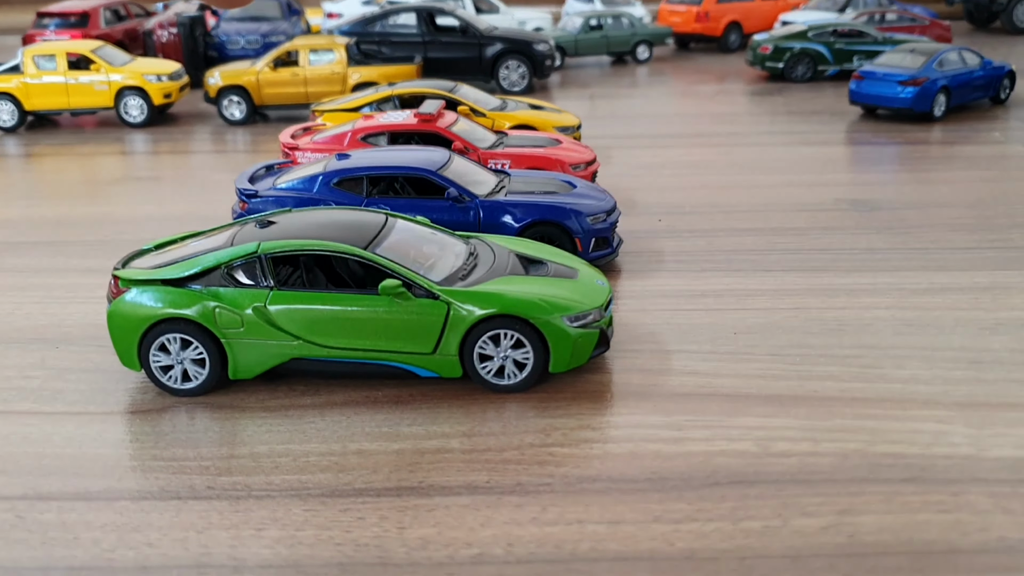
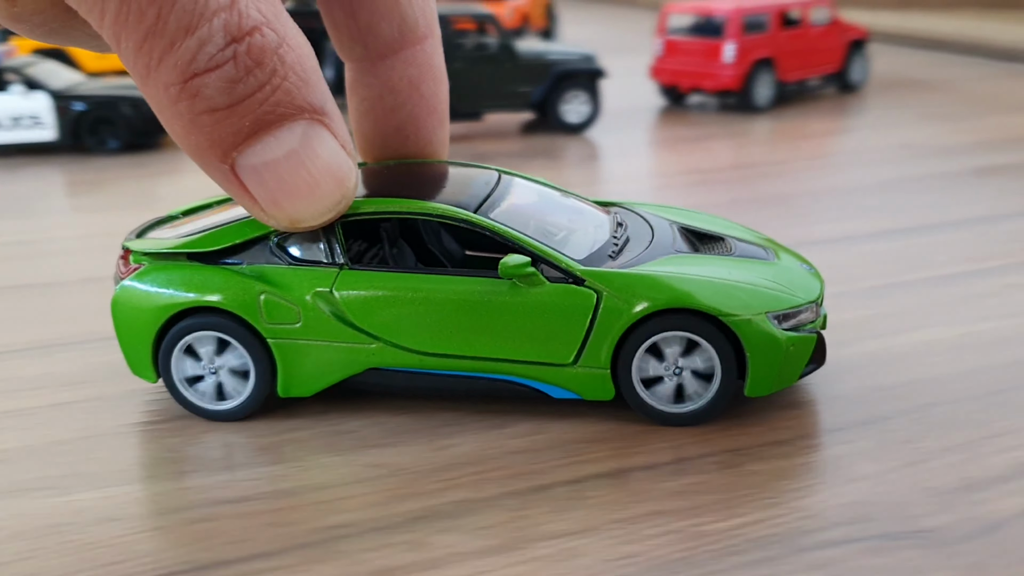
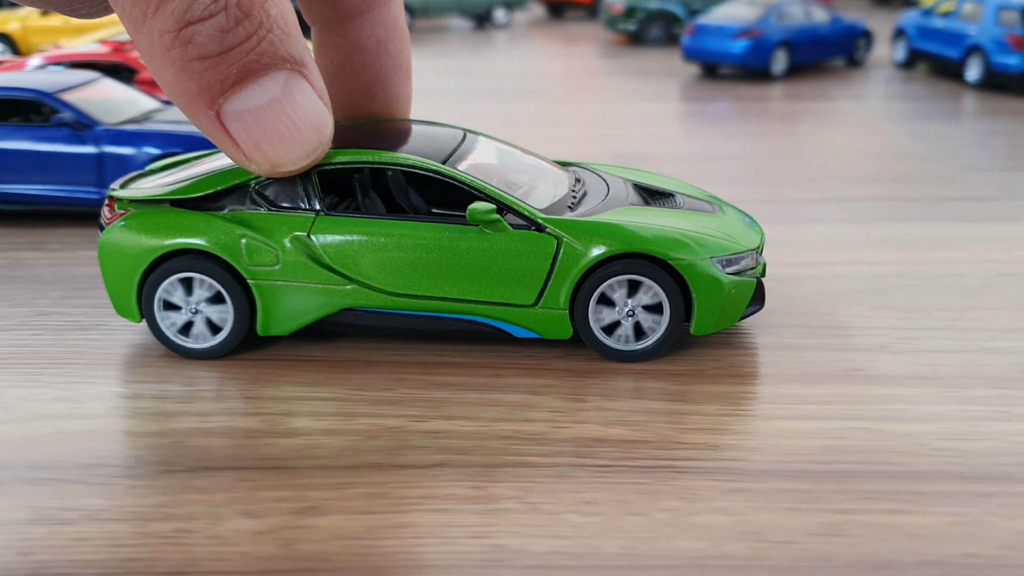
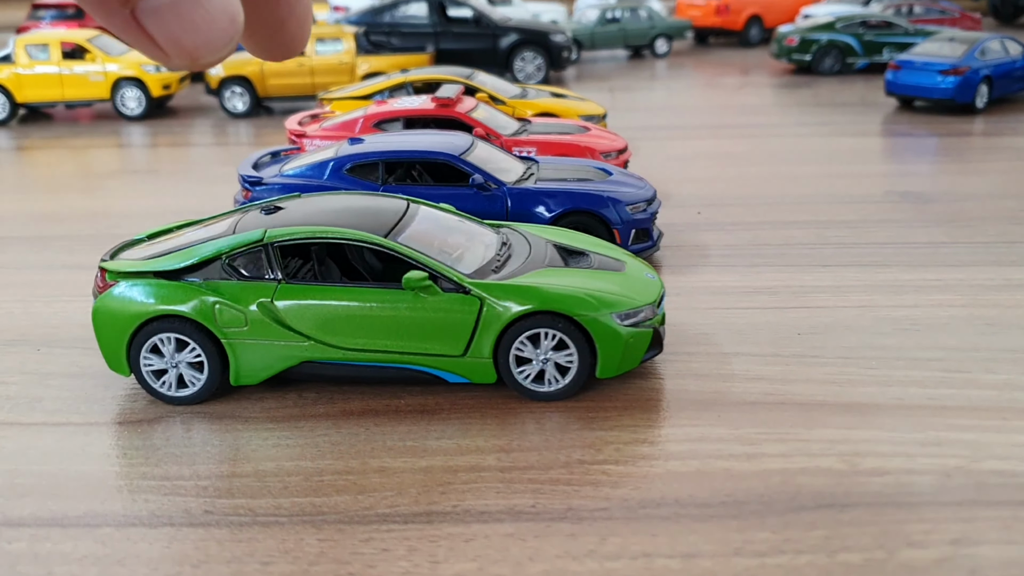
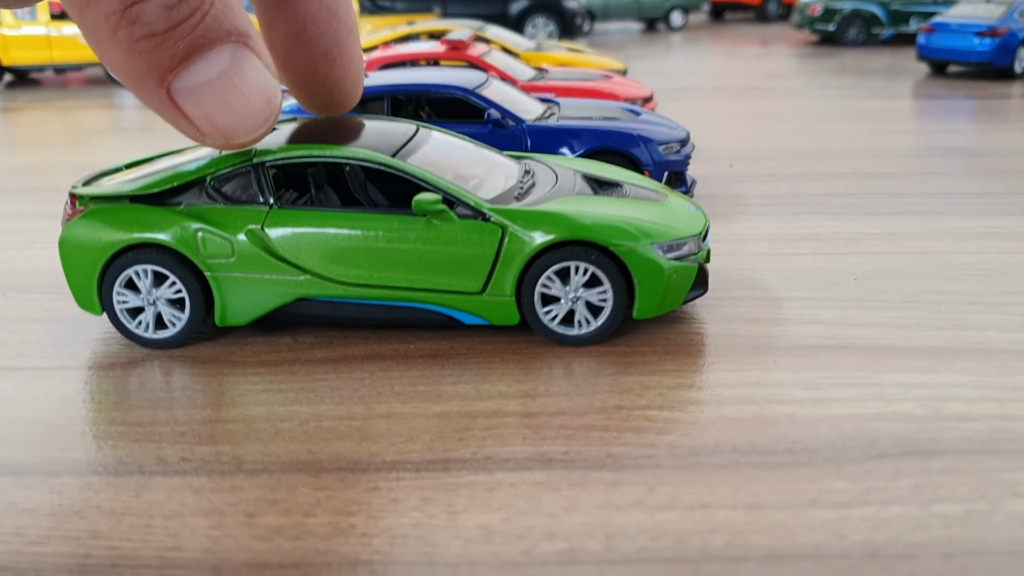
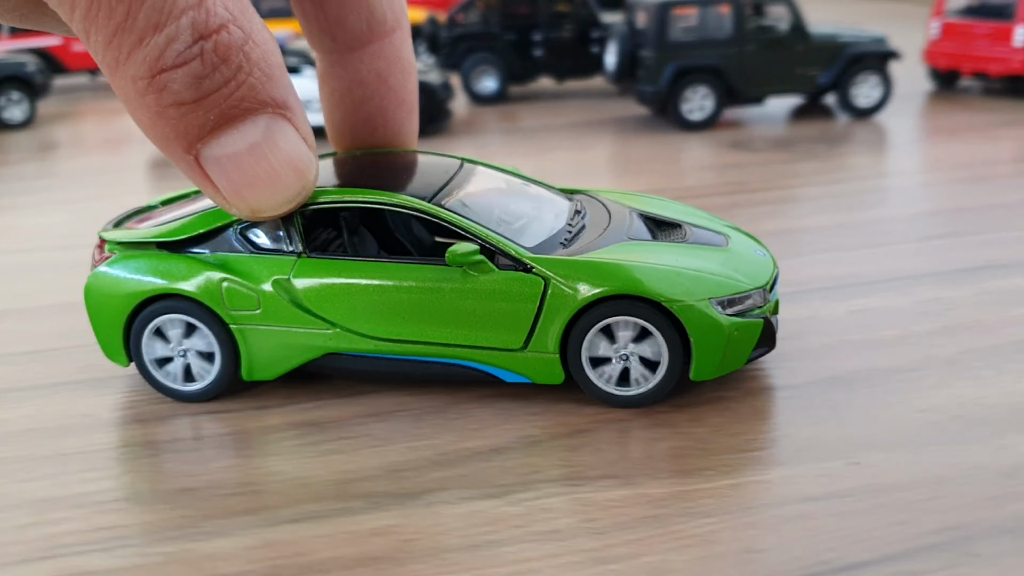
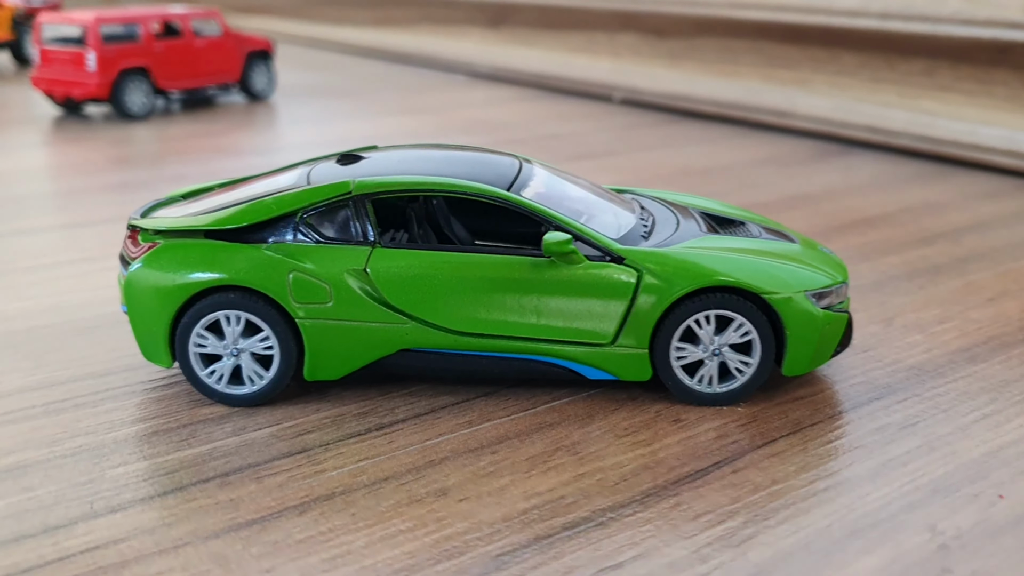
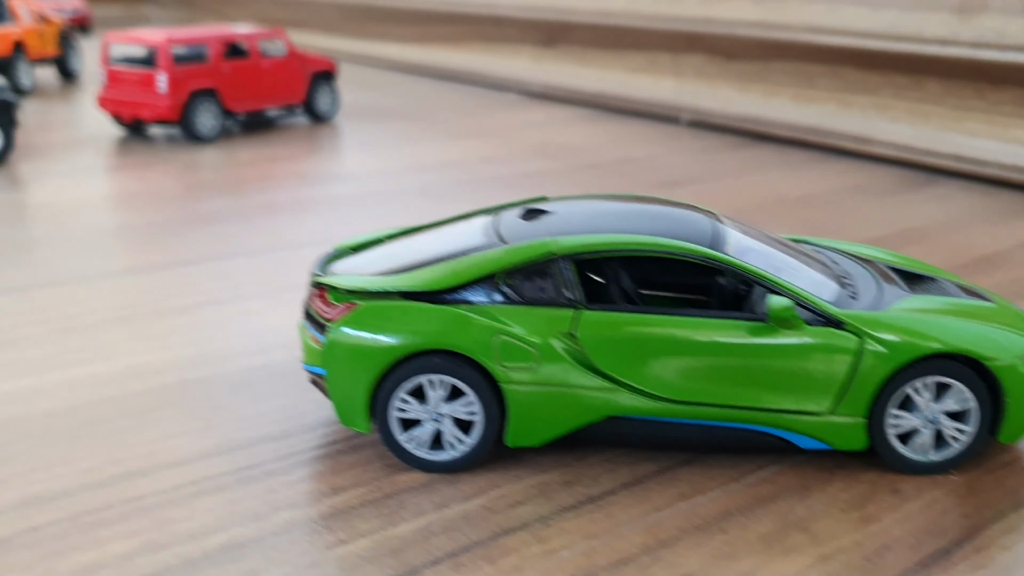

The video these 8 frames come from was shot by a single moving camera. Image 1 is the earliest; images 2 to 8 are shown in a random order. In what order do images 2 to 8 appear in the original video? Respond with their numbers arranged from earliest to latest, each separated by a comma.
4, 5, 3, 6, 2, 7, 8
